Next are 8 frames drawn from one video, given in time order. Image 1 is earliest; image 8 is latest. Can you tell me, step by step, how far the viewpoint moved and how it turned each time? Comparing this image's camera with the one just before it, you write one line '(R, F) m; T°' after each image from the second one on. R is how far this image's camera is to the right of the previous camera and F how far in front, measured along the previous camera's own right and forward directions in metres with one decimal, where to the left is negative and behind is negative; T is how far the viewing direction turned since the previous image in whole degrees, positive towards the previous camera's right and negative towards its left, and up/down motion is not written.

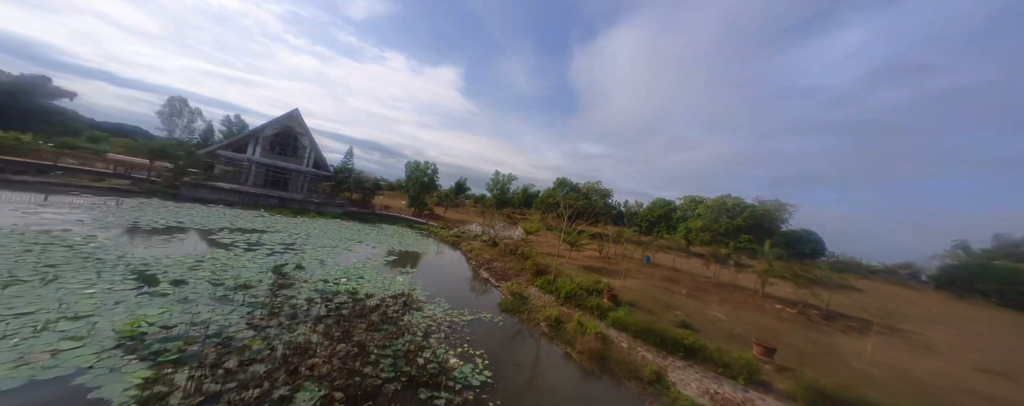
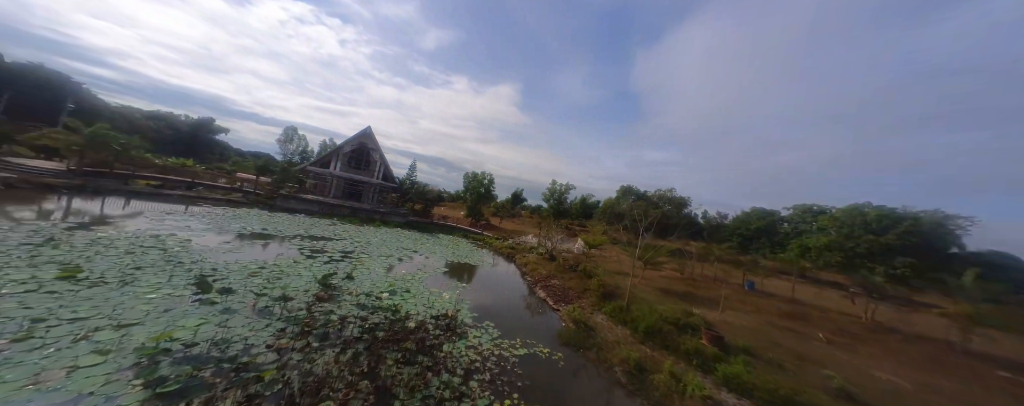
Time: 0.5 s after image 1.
(-0.1, +1.4) m; -12°
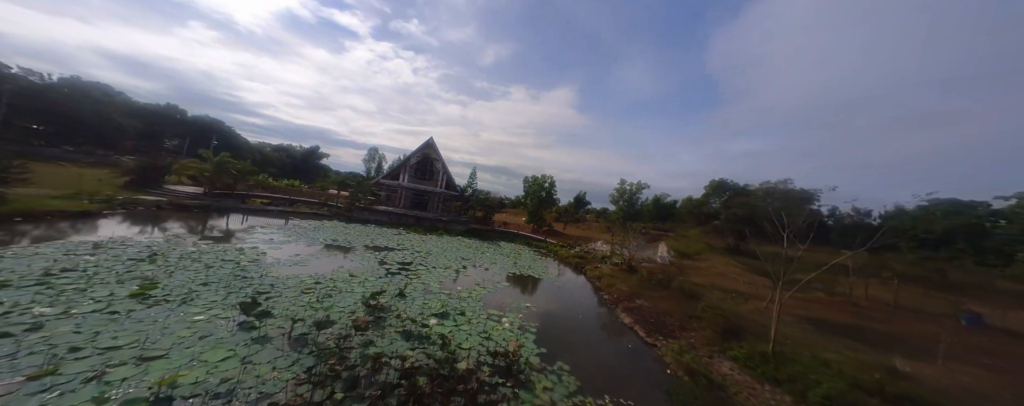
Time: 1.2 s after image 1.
(-0.3, +1.7) m; -13°
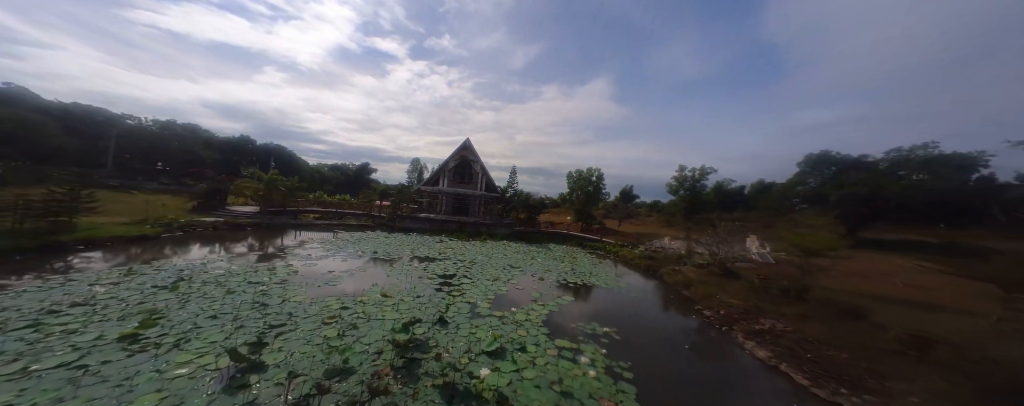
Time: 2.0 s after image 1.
(-0.5, +1.9) m; -8°
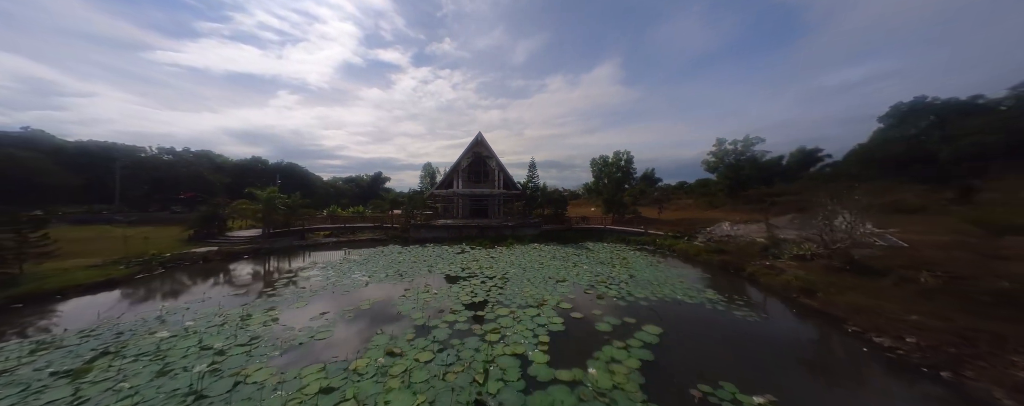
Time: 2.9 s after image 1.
(-0.7, +2.4) m; -3°
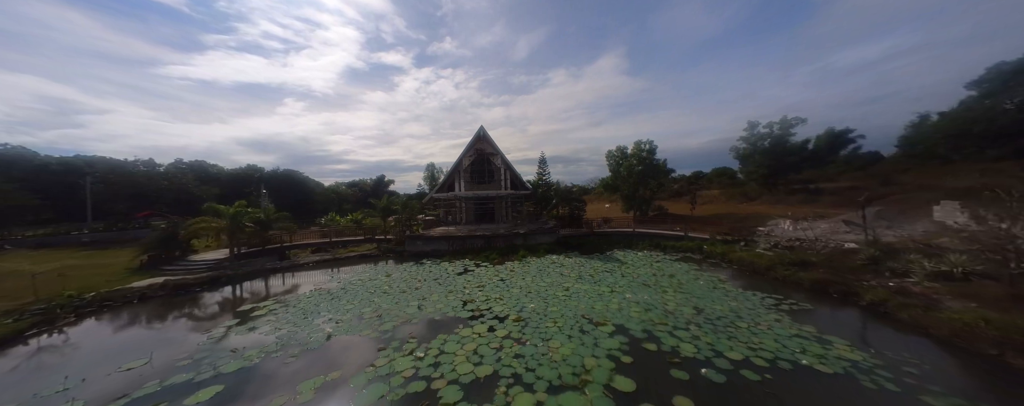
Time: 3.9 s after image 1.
(-0.2, +2.6) m; -2°
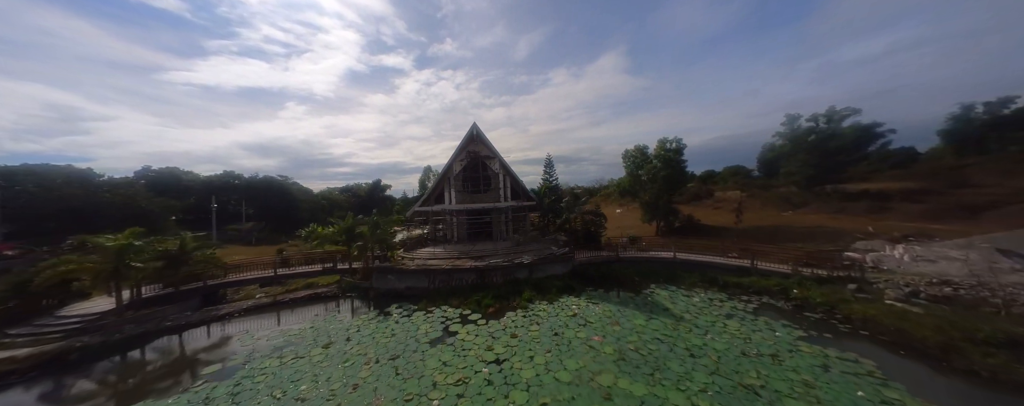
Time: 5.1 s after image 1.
(+0.1, +3.6) m; 0°
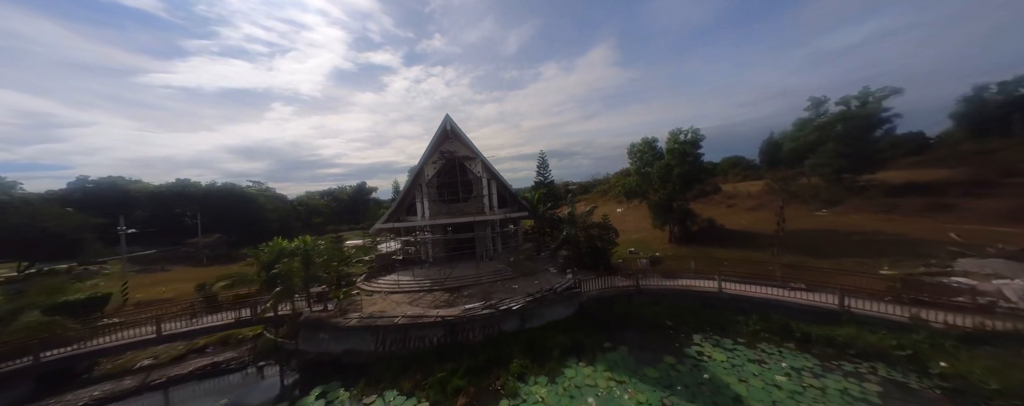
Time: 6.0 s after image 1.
(+0.4, +3.2) m; +1°
